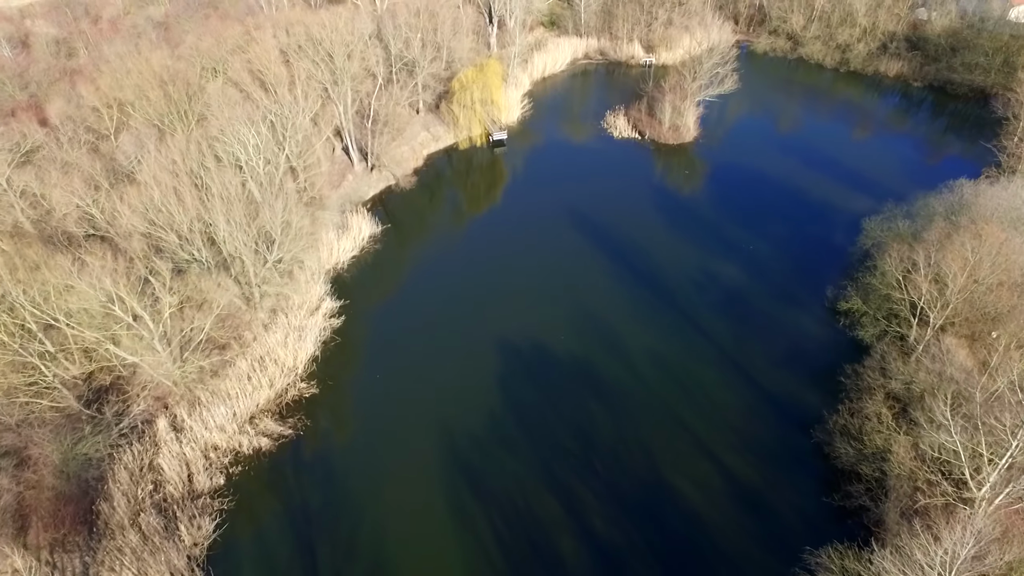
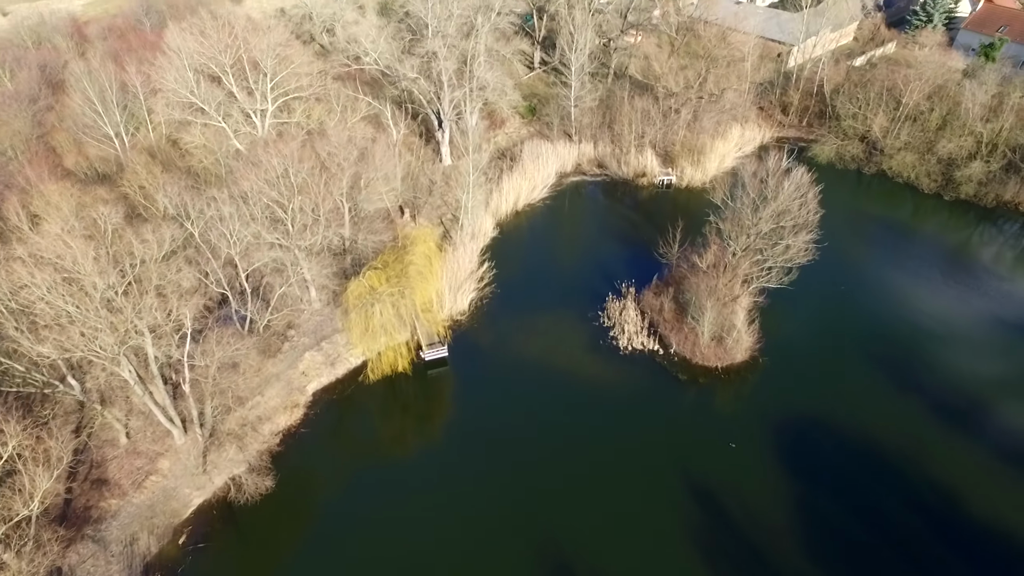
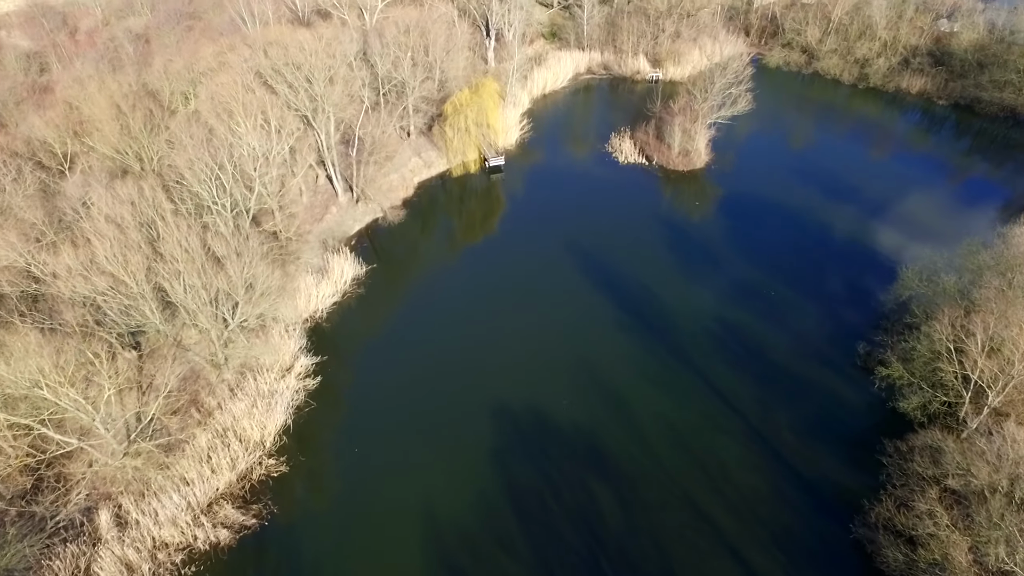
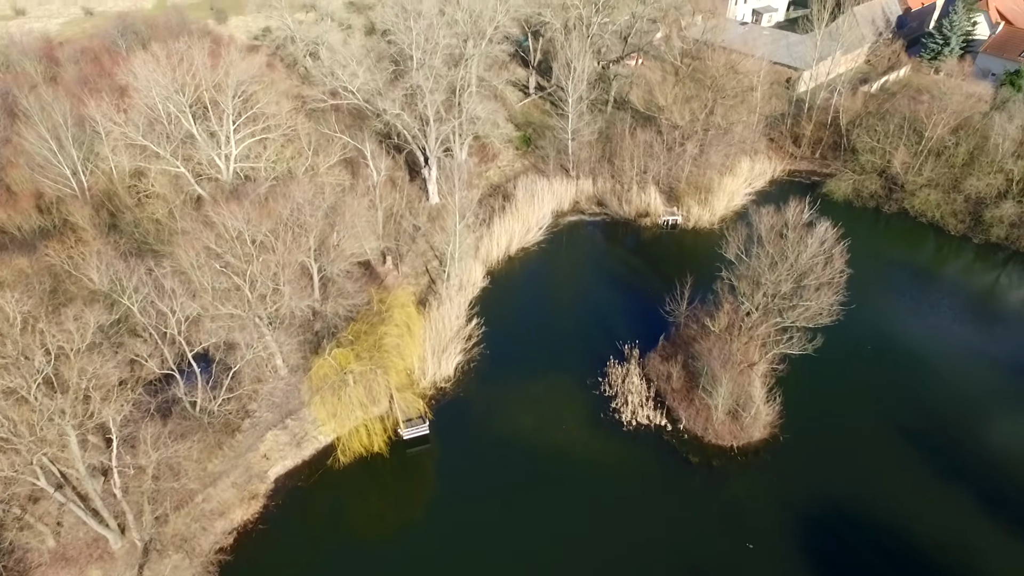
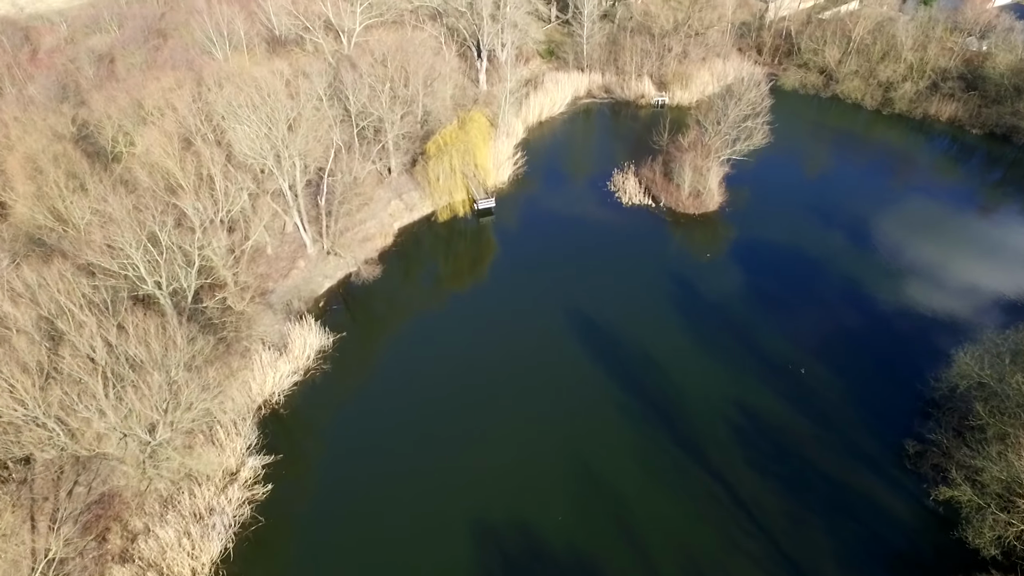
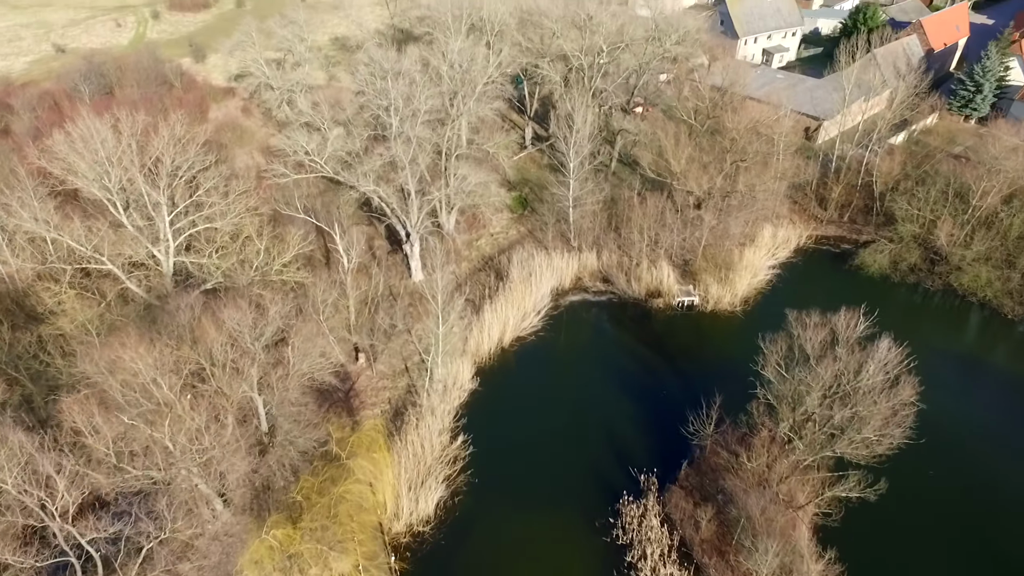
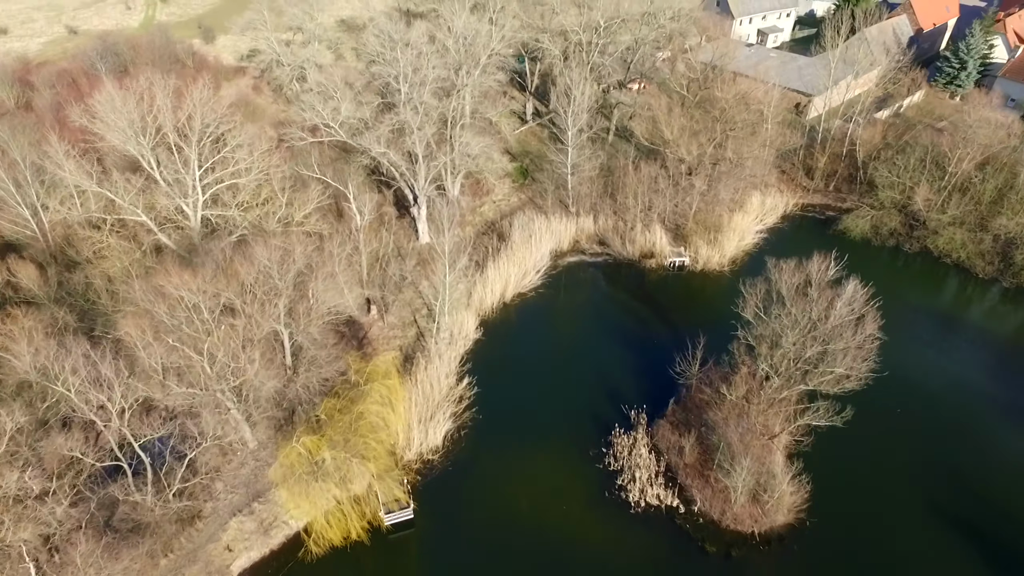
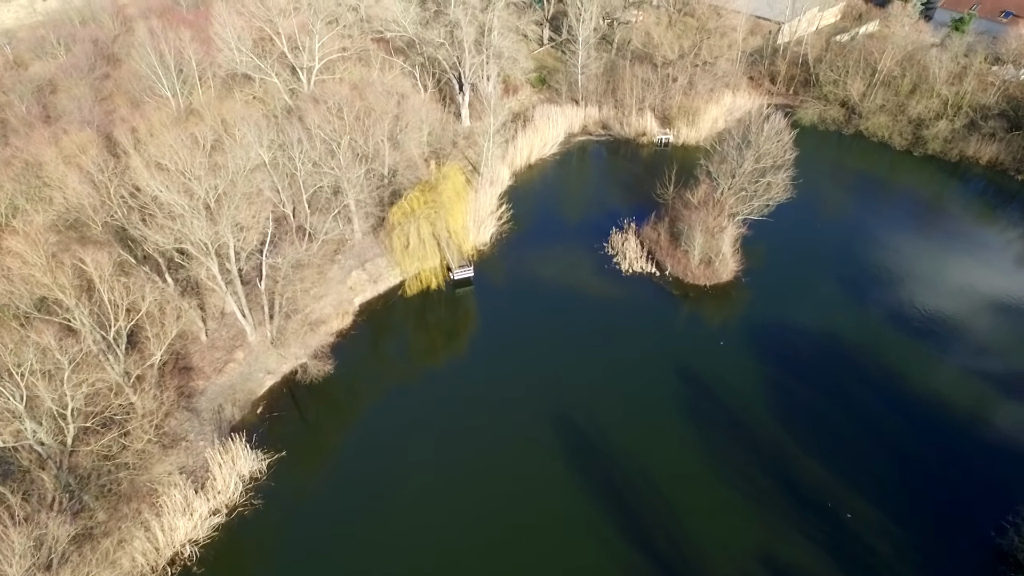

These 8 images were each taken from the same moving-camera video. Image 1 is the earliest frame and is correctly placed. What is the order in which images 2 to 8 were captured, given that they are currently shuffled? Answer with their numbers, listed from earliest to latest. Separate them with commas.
3, 5, 8, 2, 4, 7, 6
